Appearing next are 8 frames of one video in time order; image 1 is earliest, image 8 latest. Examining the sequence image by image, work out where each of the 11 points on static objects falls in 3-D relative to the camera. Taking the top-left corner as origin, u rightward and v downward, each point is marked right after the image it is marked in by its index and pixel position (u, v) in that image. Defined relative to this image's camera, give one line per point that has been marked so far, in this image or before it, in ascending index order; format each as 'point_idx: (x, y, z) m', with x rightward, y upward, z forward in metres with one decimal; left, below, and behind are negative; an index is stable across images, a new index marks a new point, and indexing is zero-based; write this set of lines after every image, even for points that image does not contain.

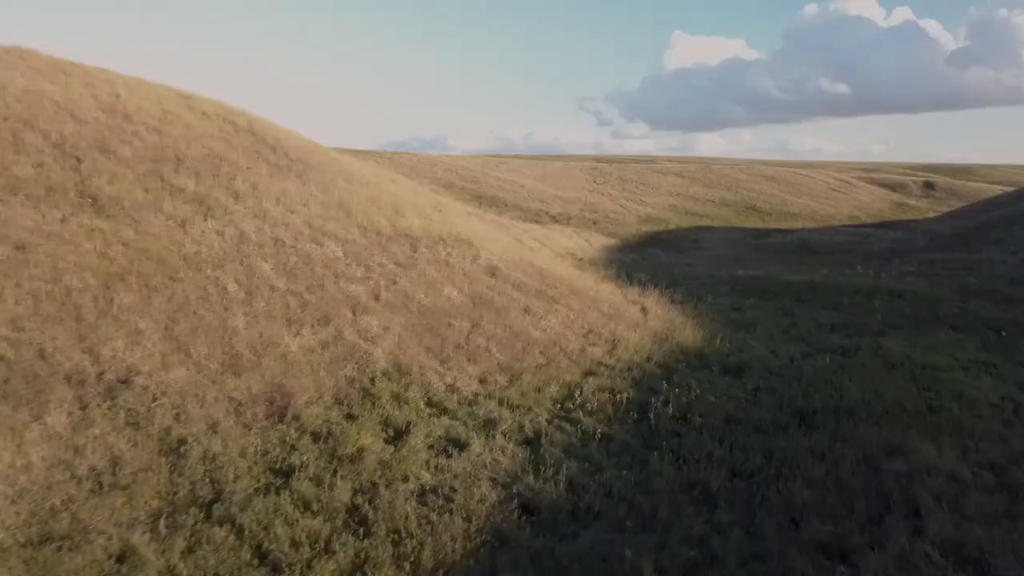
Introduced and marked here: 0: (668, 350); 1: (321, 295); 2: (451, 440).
0: (+3.2, -1.3, +12.3) m
1: (-3.4, -0.1, +10.7) m
2: (-0.9, -2.1, +8.5) m
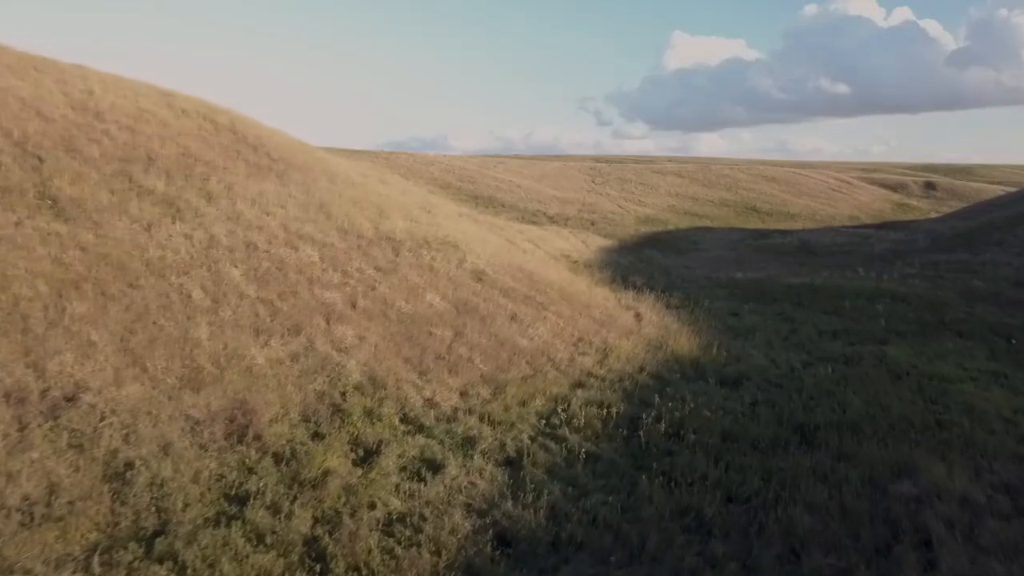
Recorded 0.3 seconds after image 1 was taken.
0: (+2.9, -1.4, +11.7) m
1: (-3.7, -0.3, +10.1) m
2: (-1.1, -2.3, +7.9) m
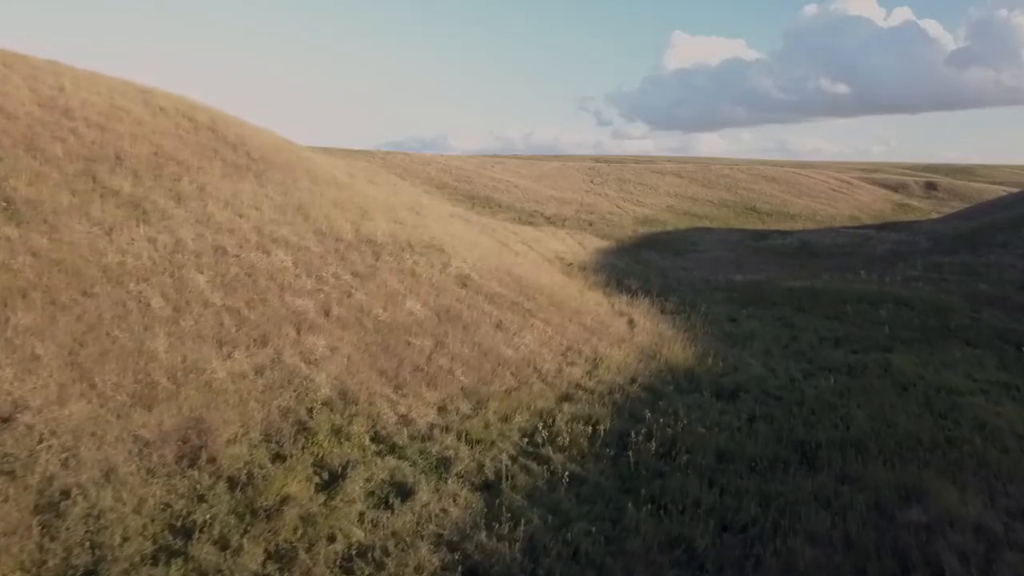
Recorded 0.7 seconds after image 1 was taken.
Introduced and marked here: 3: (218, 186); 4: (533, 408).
0: (+2.6, -1.5, +11.1) m
1: (-4.0, -0.4, +9.5) m
2: (-1.4, -2.4, +7.3) m
3: (-6.2, +2.1, +12.7) m
4: (+0.3, -1.9, +9.4) m
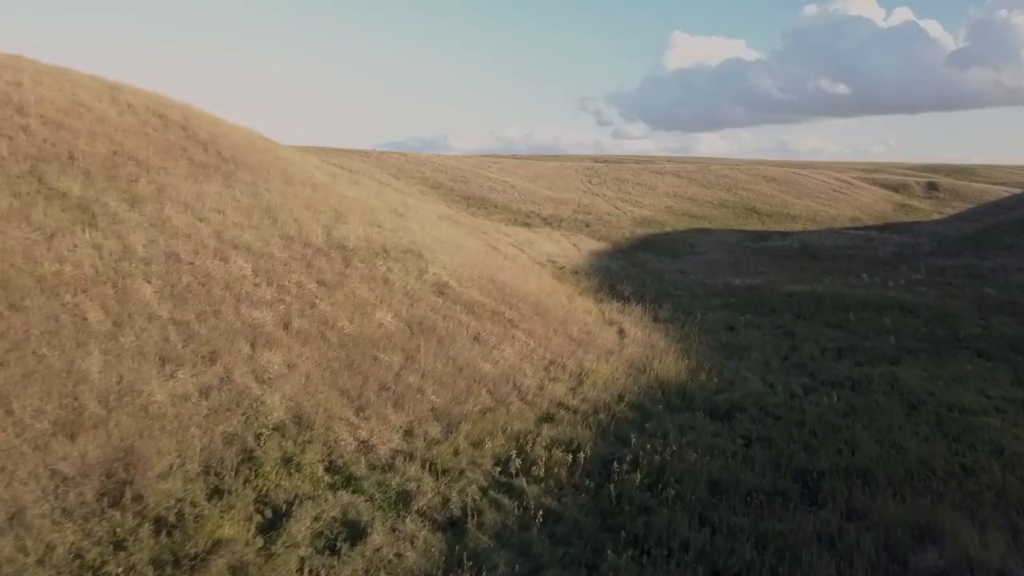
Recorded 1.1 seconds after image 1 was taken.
0: (+2.3, -1.7, +10.3) m
1: (-4.3, -0.5, +8.7) m
2: (-1.8, -2.5, +6.5) m
3: (-6.5, +2.0, +11.9) m
4: (0.0, -2.0, +8.6) m
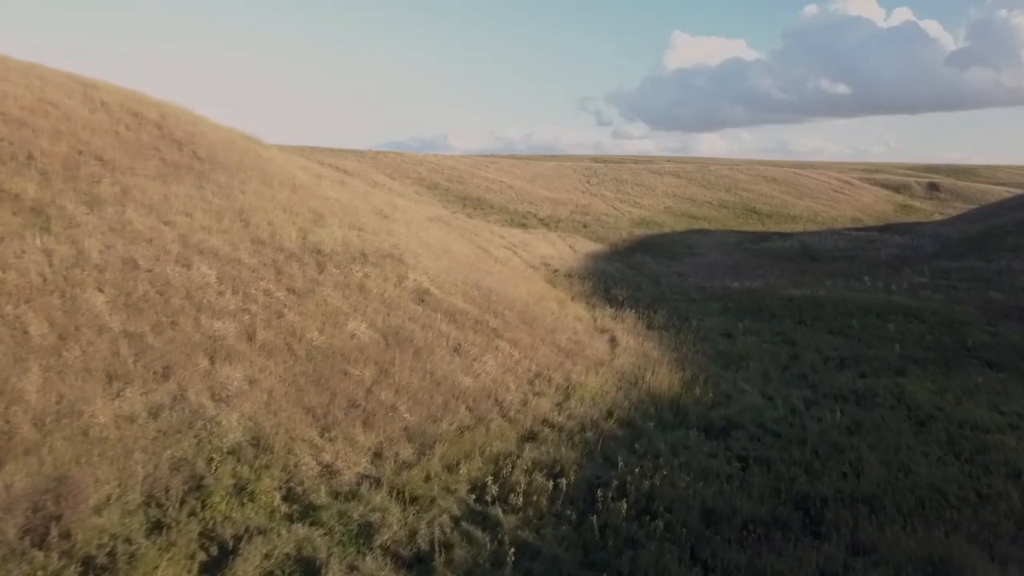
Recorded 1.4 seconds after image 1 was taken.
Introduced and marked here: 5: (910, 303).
0: (+2.0, -1.8, +9.7) m
1: (-4.6, -0.7, +8.1) m
2: (-2.1, -2.7, +5.9) m
3: (-6.8, +1.9, +11.3) m
4: (-0.3, -2.2, +8.0) m
5: (+12.3, -0.5, +18.7) m
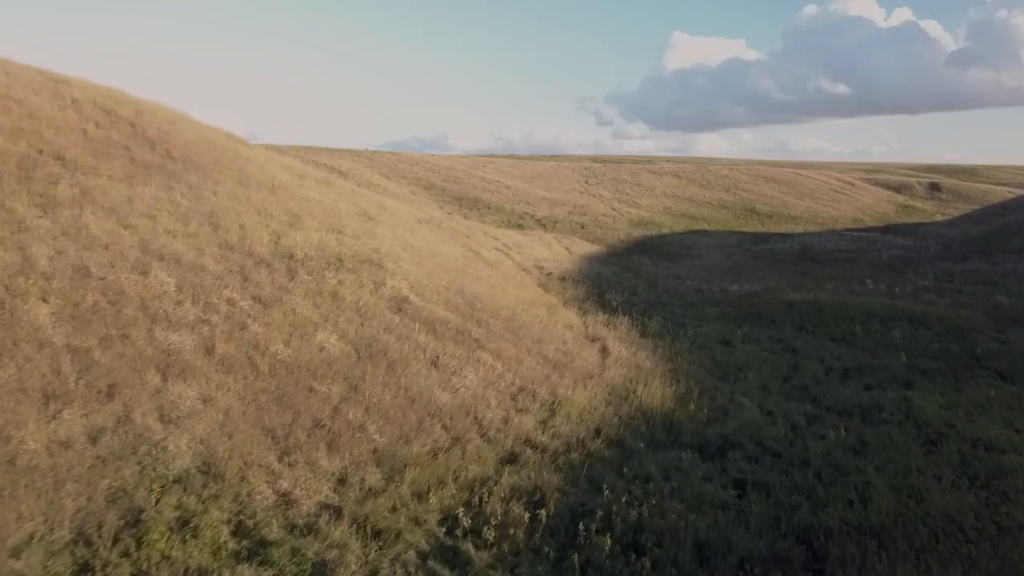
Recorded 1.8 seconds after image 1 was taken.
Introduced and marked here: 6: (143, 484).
0: (+1.7, -1.9, +9.1) m
1: (-4.9, -0.8, +7.5) m
2: (-2.3, -2.8, +5.2) m
3: (-7.1, +1.7, +10.6) m
4: (-0.6, -2.3, +7.3) m
5: (+12.0, -0.6, +18.0) m
6: (-3.8, -2.0, +6.2) m
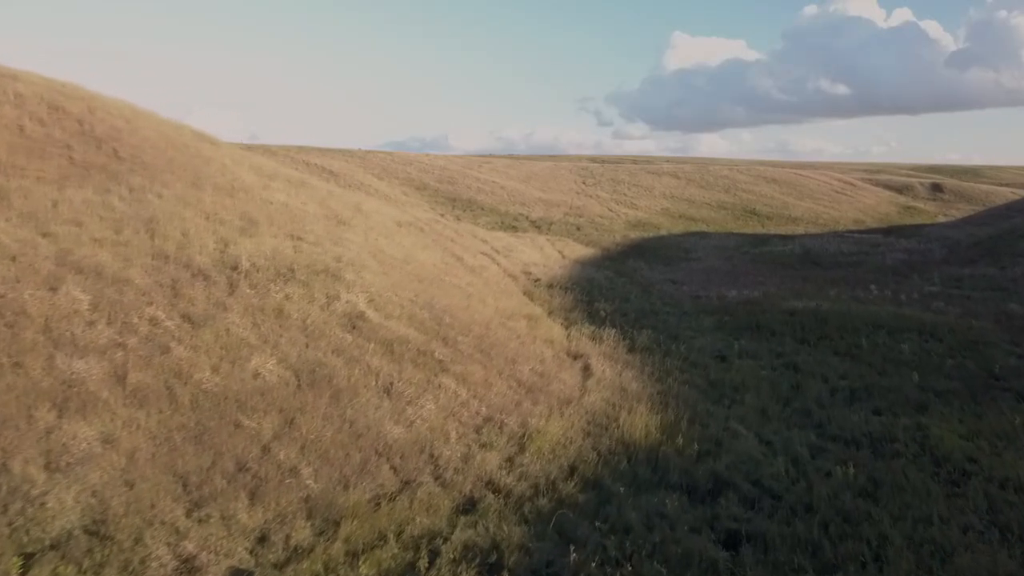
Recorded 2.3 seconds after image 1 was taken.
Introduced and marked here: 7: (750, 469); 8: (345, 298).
0: (+1.2, -2.2, +8.0) m
1: (-5.3, -1.0, +6.4) m
2: (-2.8, -3.0, +4.2) m
3: (-7.5, +1.5, +9.6) m
4: (-1.1, -2.5, +6.2) m
5: (+11.5, -0.8, +16.9) m
6: (-4.3, -2.2, +5.1) m
7: (+3.1, -2.4, +8.0) m
8: (-2.6, -0.2, +9.6) m
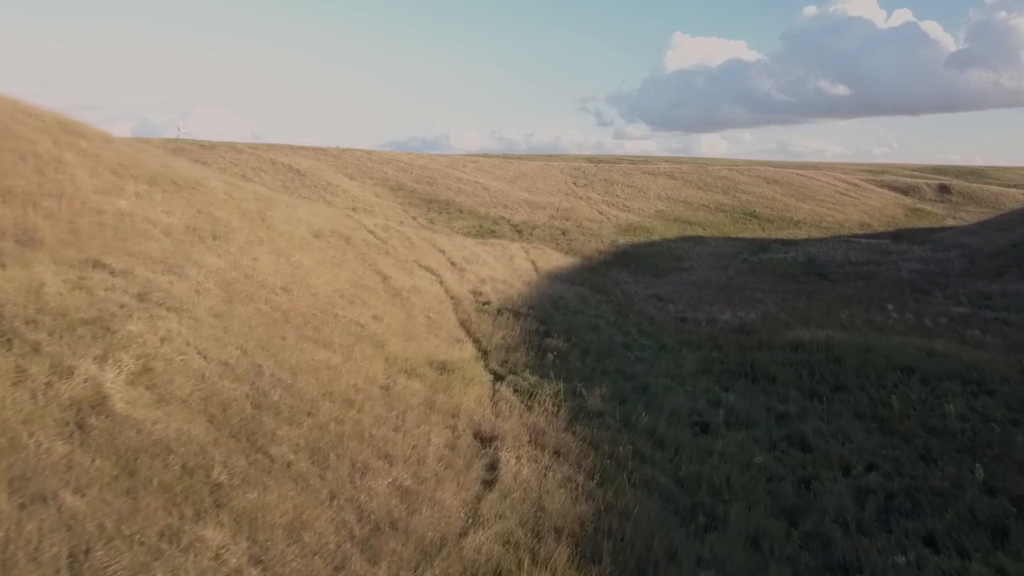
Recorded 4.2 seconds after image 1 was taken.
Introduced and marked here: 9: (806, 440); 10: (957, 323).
0: (-0.3, -2.8, +4.5) m
1: (-6.9, -1.7, +2.9) m
2: (-4.3, -3.7, +0.7) m
3: (-9.1, +0.8, +6.1) m
4: (-2.6, -3.2, +2.7) m
5: (+10.0, -1.5, +13.4) m
6: (-5.8, -2.9, +1.6) m
7: (+1.6, -3.0, +4.5) m
8: (-4.2, -0.8, +6.1) m
9: (+4.4, -2.2, +9.1) m
10: (+12.8, -1.0, +17.4) m
